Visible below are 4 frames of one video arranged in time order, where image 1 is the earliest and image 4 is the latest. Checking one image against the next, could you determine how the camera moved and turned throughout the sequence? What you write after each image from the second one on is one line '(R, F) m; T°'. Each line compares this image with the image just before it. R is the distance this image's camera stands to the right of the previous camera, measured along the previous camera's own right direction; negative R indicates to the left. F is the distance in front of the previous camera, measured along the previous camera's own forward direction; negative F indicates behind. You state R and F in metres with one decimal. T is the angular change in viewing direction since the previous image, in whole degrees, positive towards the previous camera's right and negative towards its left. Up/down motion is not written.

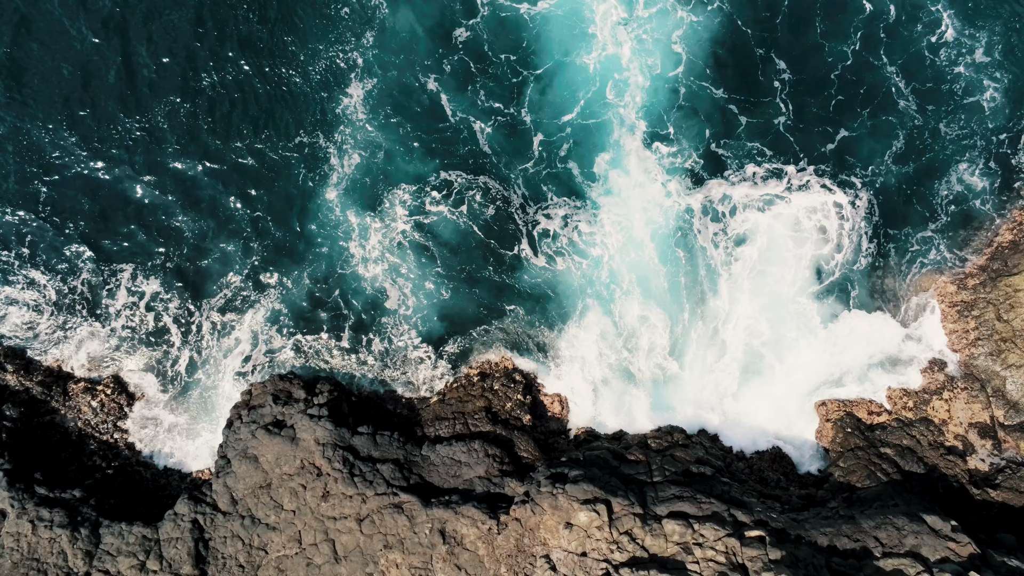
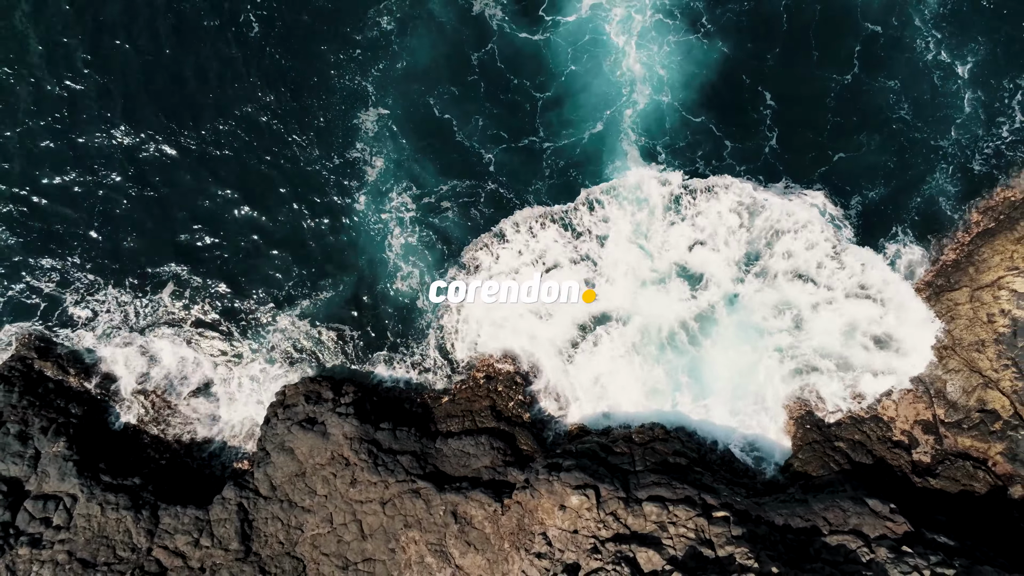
(-0.2, -4.7) m; 0°
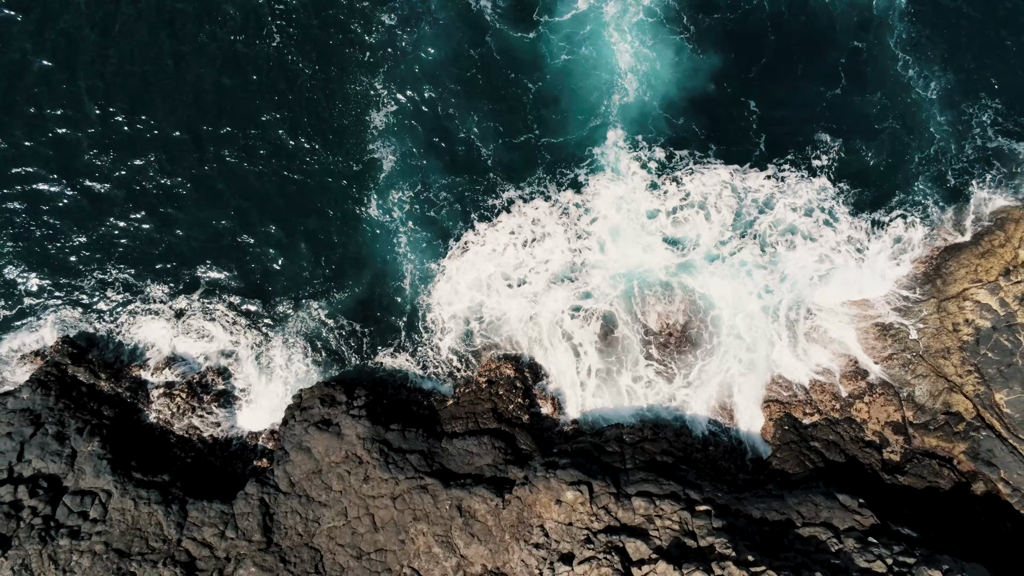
(-0.1, -3.0) m; 0°
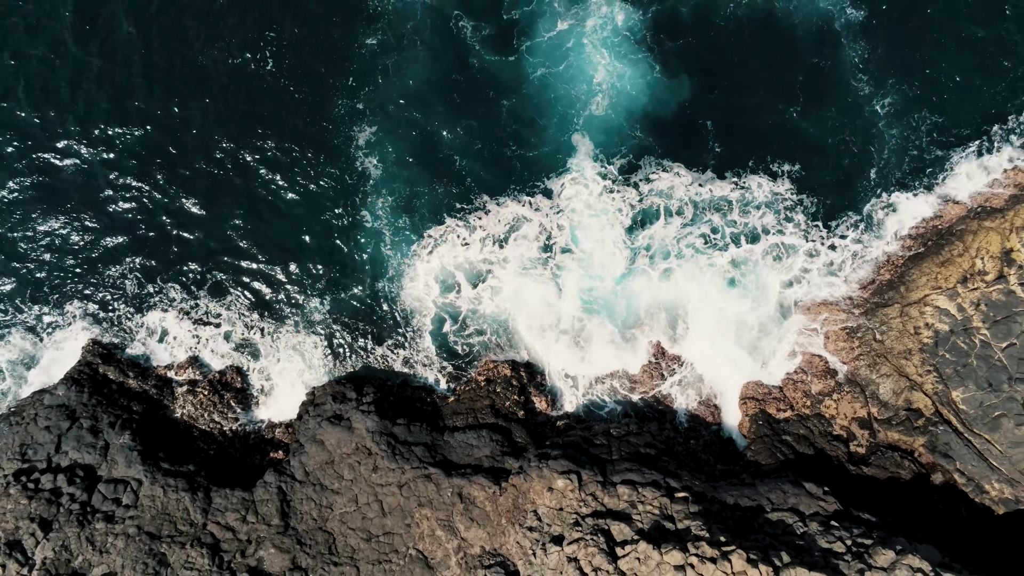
(+0.2, -3.5) m; 0°
